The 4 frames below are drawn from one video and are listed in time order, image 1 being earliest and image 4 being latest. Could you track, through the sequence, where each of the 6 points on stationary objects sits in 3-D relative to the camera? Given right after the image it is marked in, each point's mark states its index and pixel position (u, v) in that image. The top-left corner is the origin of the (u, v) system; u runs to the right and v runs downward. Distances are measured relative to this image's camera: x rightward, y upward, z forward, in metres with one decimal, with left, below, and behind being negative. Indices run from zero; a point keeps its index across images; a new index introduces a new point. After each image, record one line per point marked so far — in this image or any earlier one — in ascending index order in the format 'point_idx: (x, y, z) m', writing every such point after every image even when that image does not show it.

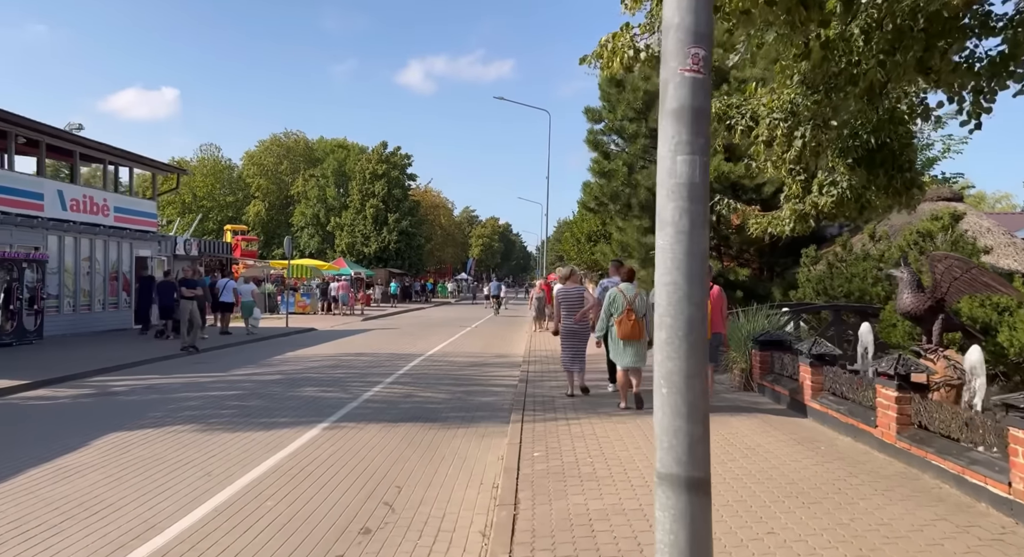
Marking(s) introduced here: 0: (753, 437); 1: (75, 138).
0: (+2.3, -1.5, +7.0) m
1: (-10.9, +3.5, +18.8) m
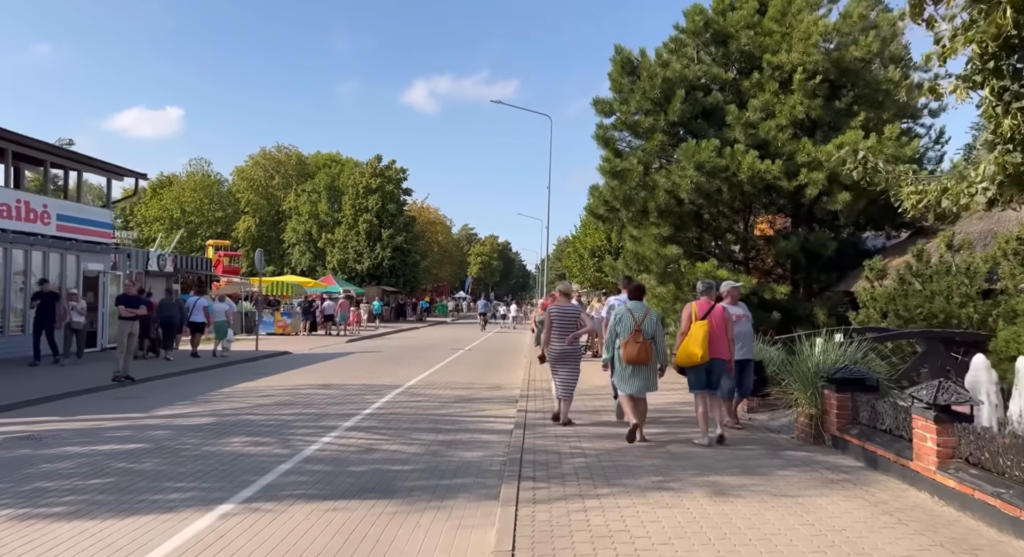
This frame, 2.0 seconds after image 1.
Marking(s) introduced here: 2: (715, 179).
0: (+2.2, -1.6, +4.6) m
1: (-10.9, +3.1, +16.5) m
2: (+3.7, +1.8, +13.8) m
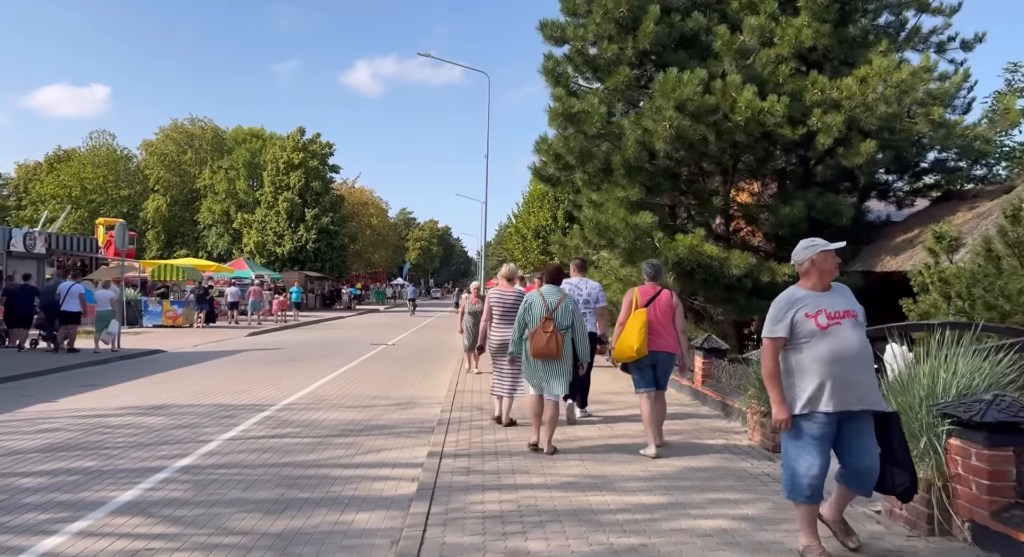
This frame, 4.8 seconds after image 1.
0: (+1.8, -1.4, +1.2) m
1: (-12.2, +3.5, +12.0) m
2: (+2.6, +2.1, +10.4) m
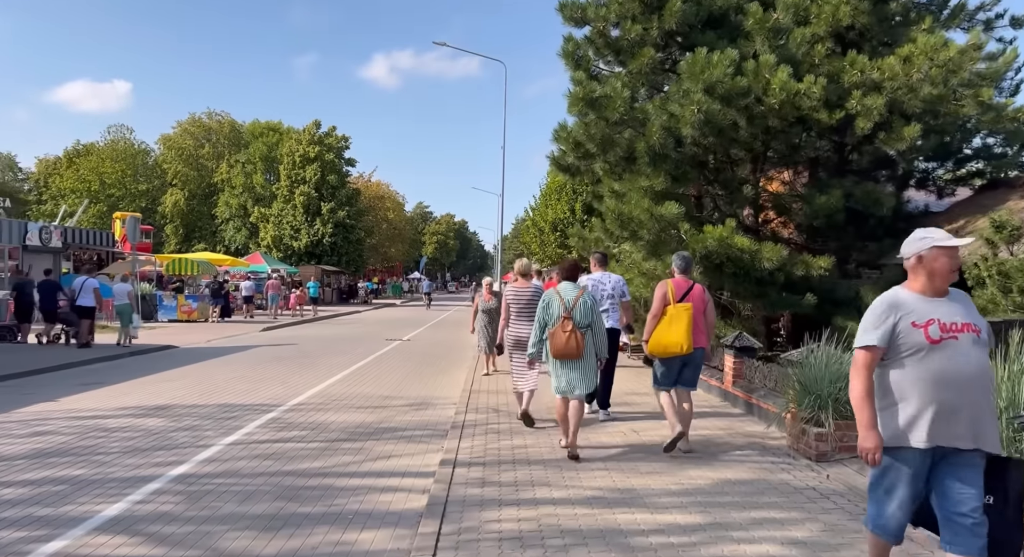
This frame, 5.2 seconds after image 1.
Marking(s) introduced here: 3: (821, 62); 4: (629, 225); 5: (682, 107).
0: (+1.8, -1.4, +0.7) m
1: (-12.0, +3.5, +11.7) m
2: (+2.8, +2.2, +9.8) m
3: (+4.1, +2.9, +10.0) m
4: (+1.6, +0.8, +10.9) m
5: (+2.2, +2.3, +10.0) m
